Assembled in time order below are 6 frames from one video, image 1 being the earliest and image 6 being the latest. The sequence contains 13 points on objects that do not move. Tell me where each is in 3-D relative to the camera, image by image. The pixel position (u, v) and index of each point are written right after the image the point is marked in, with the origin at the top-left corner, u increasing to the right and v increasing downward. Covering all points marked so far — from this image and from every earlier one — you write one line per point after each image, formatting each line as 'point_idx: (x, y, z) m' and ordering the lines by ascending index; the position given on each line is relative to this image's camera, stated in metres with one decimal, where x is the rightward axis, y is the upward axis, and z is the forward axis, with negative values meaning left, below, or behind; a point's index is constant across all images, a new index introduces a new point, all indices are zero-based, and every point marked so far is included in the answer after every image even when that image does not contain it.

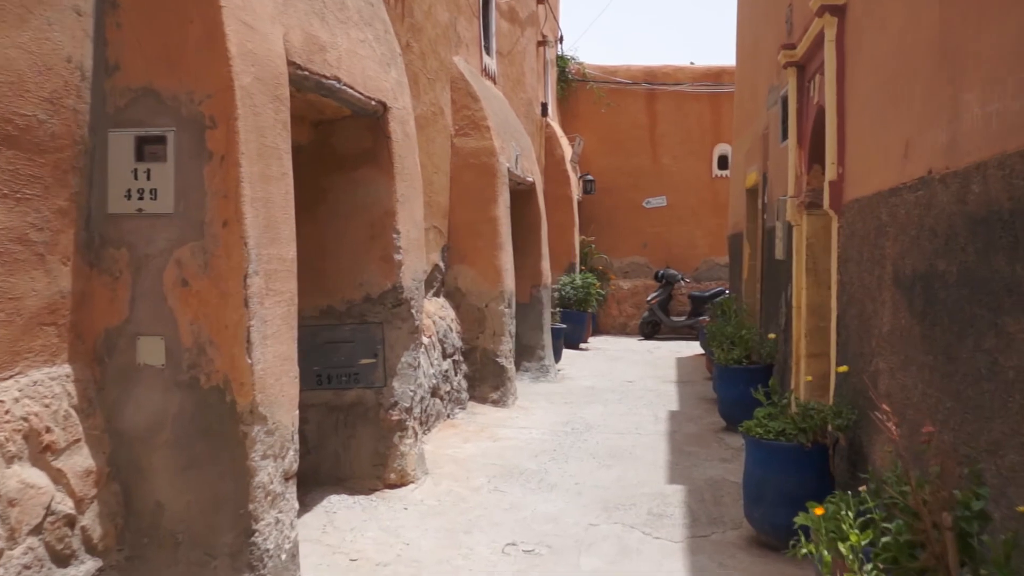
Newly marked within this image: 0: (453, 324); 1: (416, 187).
0: (-0.4, -0.3, +6.9) m
1: (-0.5, +0.5, +4.8) m
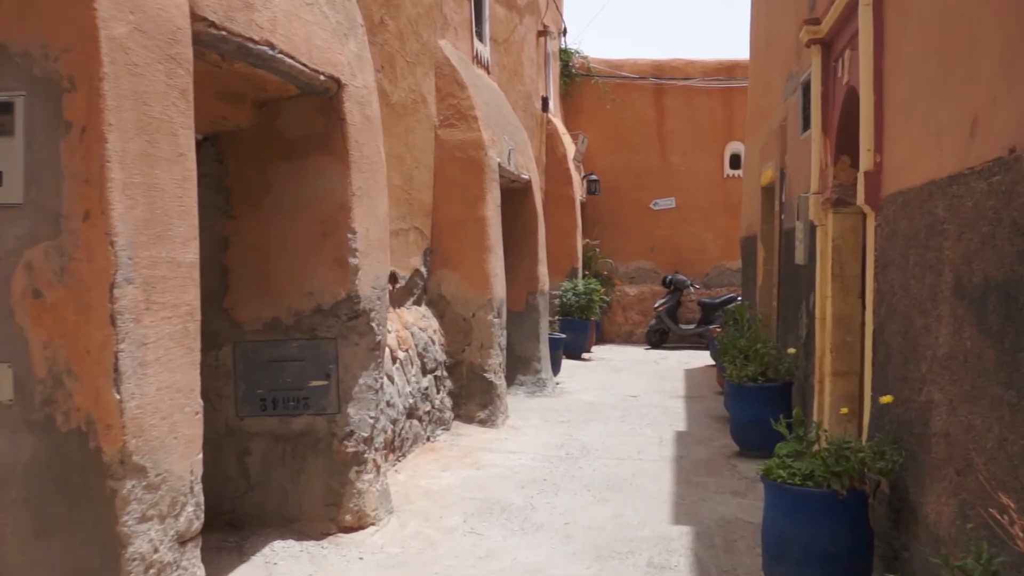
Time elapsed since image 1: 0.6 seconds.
0: (-0.5, -0.3, +6.3) m
1: (-0.6, +0.5, +4.2) m
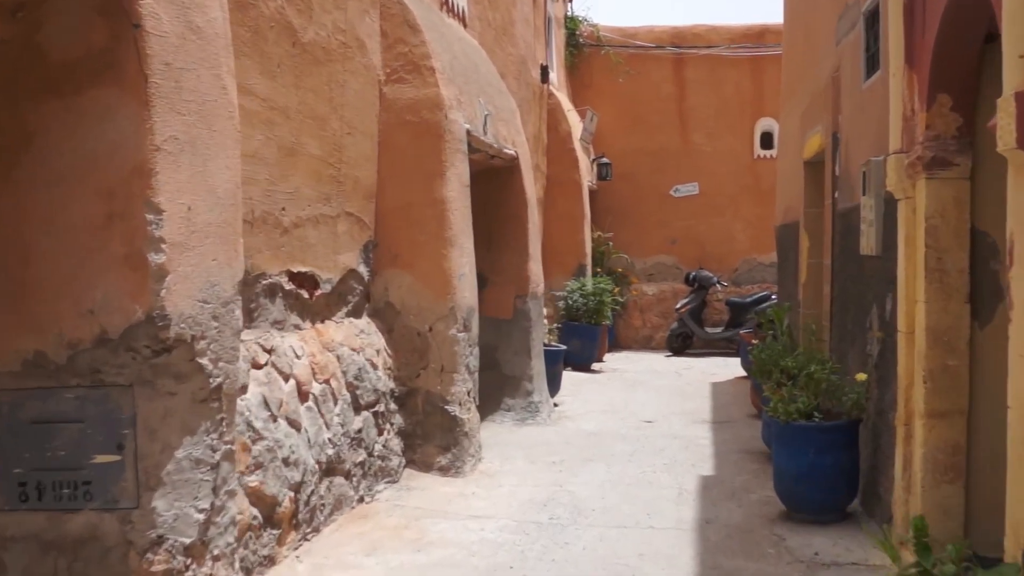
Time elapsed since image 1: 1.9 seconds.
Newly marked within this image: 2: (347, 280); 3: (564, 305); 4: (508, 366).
0: (-0.7, -0.3, +4.7) m
1: (-0.8, +0.5, +2.7) m
2: (-0.8, 0.0, +4.6) m
3: (+0.5, -0.2, +9.1) m
4: (0.0, -0.5, +6.5) m
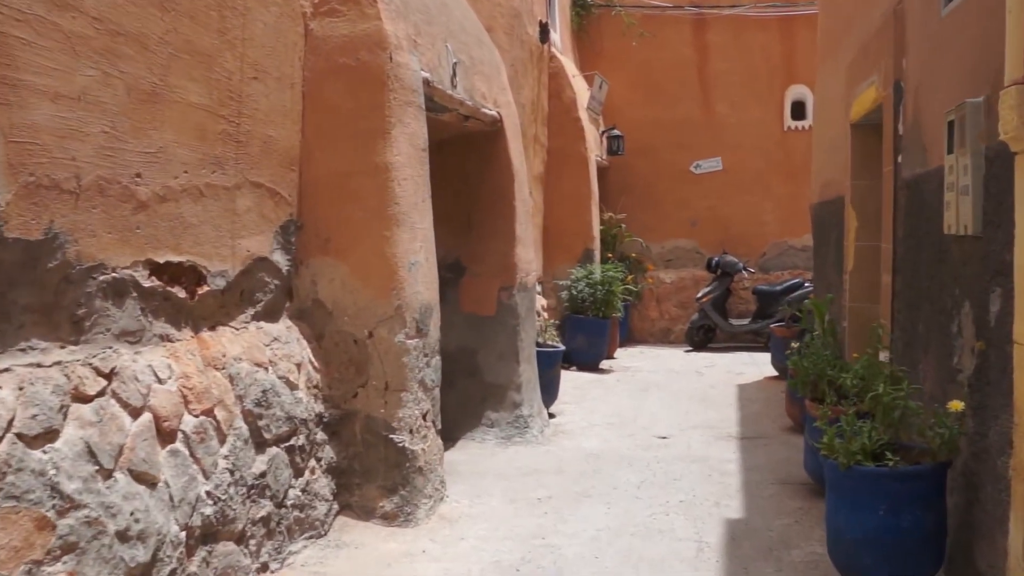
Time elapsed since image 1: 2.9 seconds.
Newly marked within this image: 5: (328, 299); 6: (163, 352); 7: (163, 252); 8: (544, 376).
0: (-0.8, -0.3, +3.6) m
1: (-1.0, +0.4, +1.5) m
2: (-1.0, +0.1, +3.5) m
3: (+0.5, -0.1, +7.9) m
4: (-0.1, -0.5, +5.3) m
5: (-0.7, 0.0, +3.8) m
6: (-1.1, -0.2, +2.9) m
7: (-1.1, +0.1, +3.0) m
8: (+0.2, -0.6, +5.9) m
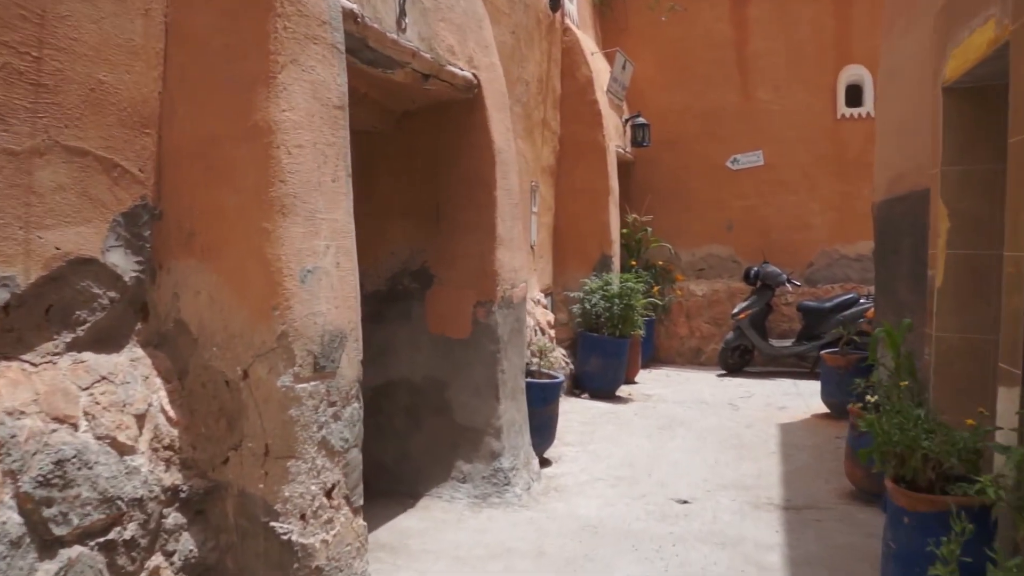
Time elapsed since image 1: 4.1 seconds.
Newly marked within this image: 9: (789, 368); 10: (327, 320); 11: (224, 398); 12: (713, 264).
0: (-1.0, -0.4, +2.5) m
1: (-1.2, +0.4, +0.4) m
2: (-1.1, 0.0, +2.4) m
3: (+0.5, -0.2, +6.7) m
4: (-0.2, -0.6, +4.2) m
5: (-0.9, -0.1, +2.6) m
6: (-1.3, -0.2, +1.8) m
7: (-1.3, +0.1, +1.8) m
8: (+0.1, -0.6, +4.7) m
9: (+2.5, -0.7, +8.3) m
10: (-0.5, -0.1, +2.7) m
11: (-0.8, -0.3, +2.6) m
12: (+1.9, +0.2, +8.8) m
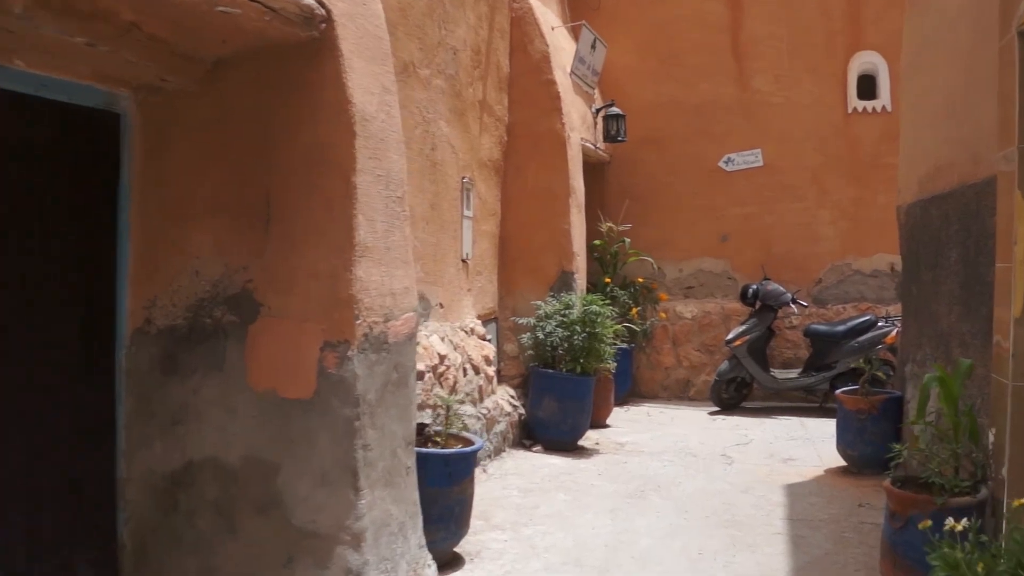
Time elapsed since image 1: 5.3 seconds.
0: (-1.4, -0.4, +1.1) m
1: (-1.7, +0.4, -1.0) m
2: (-1.5, -0.1, +1.0) m
3: (+0.1, -0.3, +5.4) m
4: (-0.6, -0.7, +2.8) m
5: (-1.3, -0.2, +1.3) m
6: (-1.7, -0.3, +0.4) m
7: (-1.7, 0.0, +0.5) m
8: (-0.3, -0.7, +3.3) m
9: (+2.1, -0.9, +6.9) m
10: (-0.9, -0.2, +1.3) m
11: (-1.2, -0.4, +1.2) m
12: (+1.5, +0.1, +7.4) m
